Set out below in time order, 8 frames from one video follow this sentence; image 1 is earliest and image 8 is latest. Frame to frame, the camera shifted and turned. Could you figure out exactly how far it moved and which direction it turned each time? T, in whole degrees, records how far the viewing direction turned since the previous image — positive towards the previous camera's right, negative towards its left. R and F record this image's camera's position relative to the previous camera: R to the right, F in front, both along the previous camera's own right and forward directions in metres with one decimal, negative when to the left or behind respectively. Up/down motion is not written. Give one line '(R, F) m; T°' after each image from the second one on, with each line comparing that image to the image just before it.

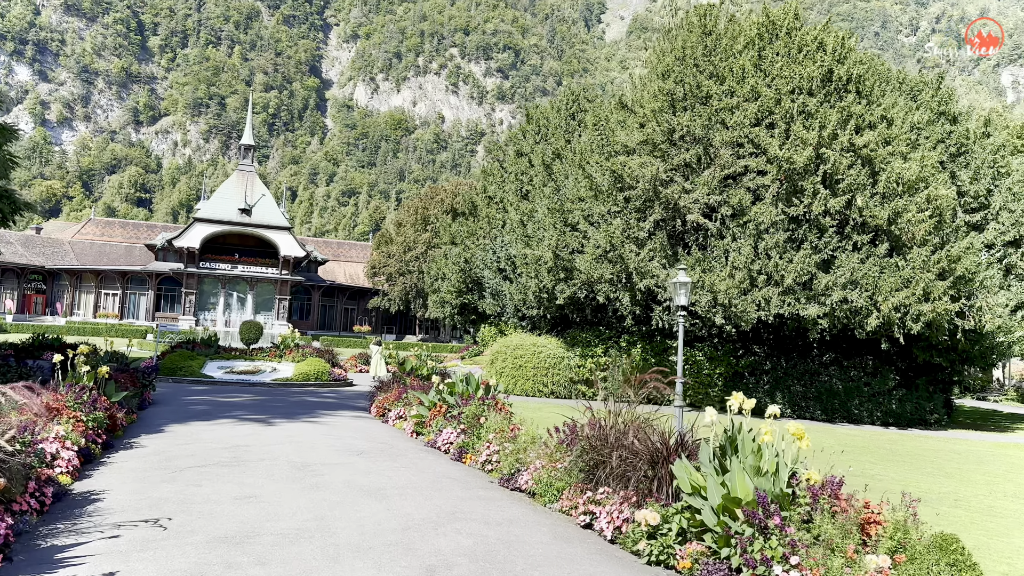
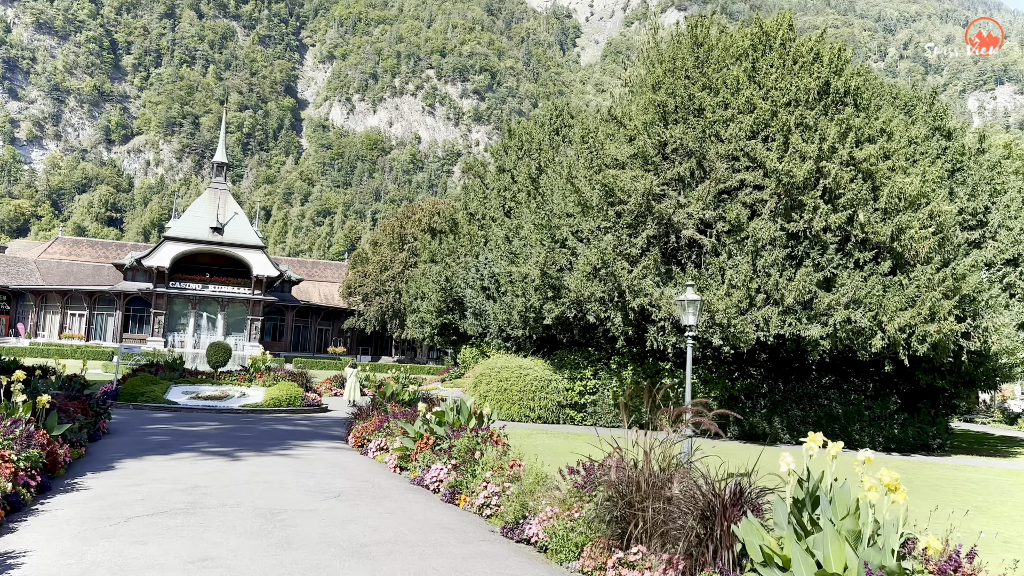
(-0.2, +1.1) m; +2°
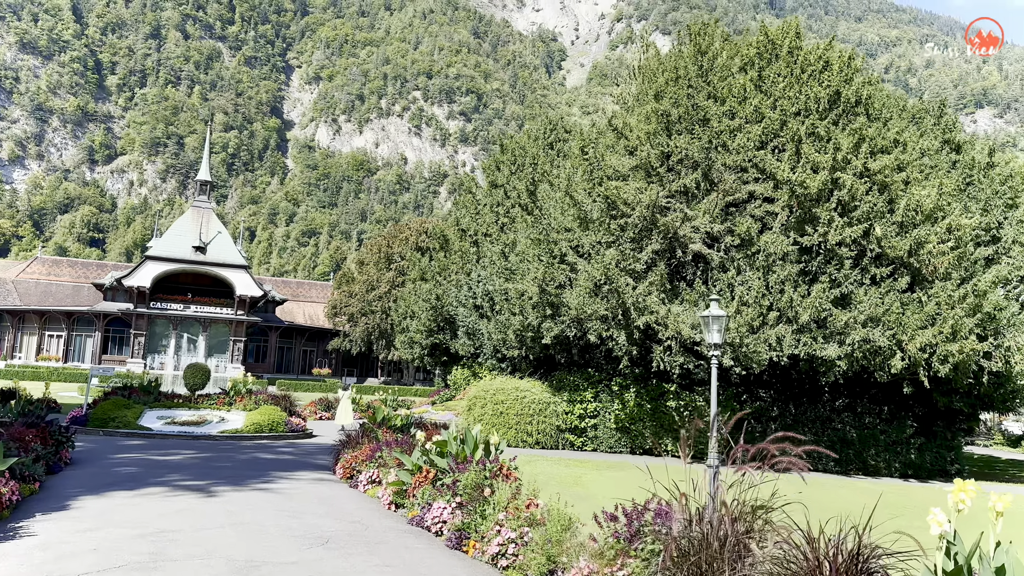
(-0.3, +1.1) m; +1°
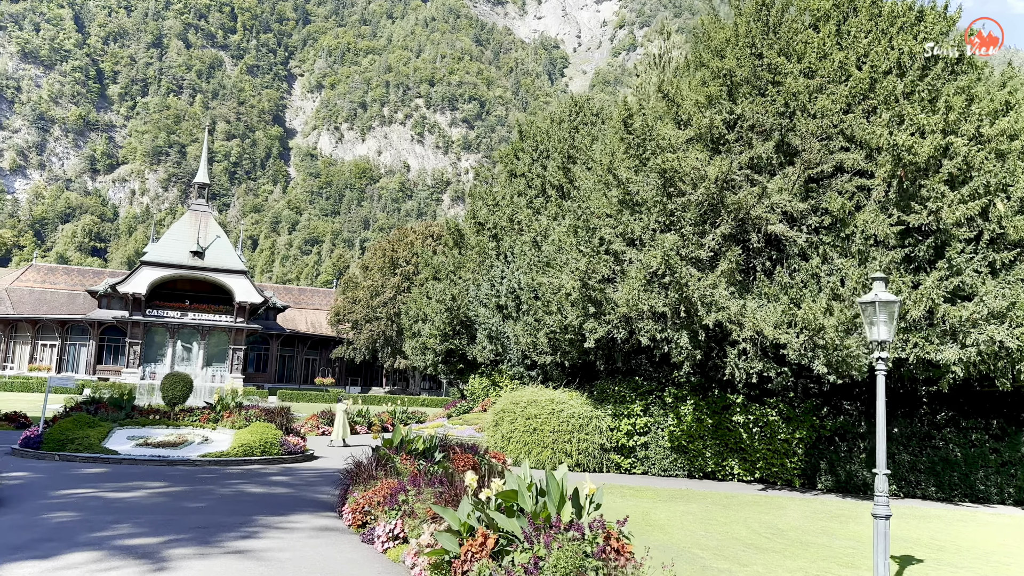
(-0.7, +3.0) m; 0°
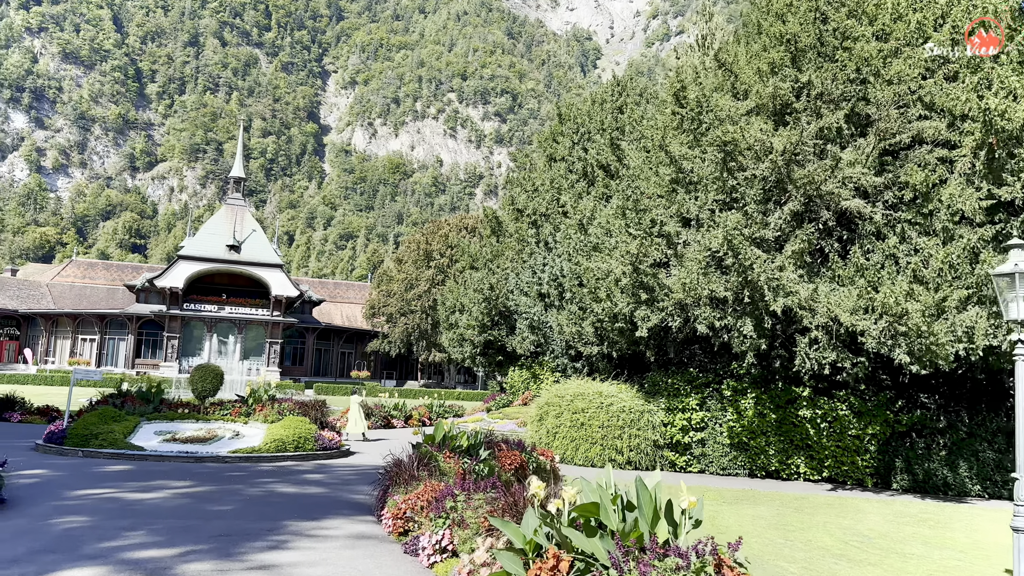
(-0.2, +1.1) m; -2°
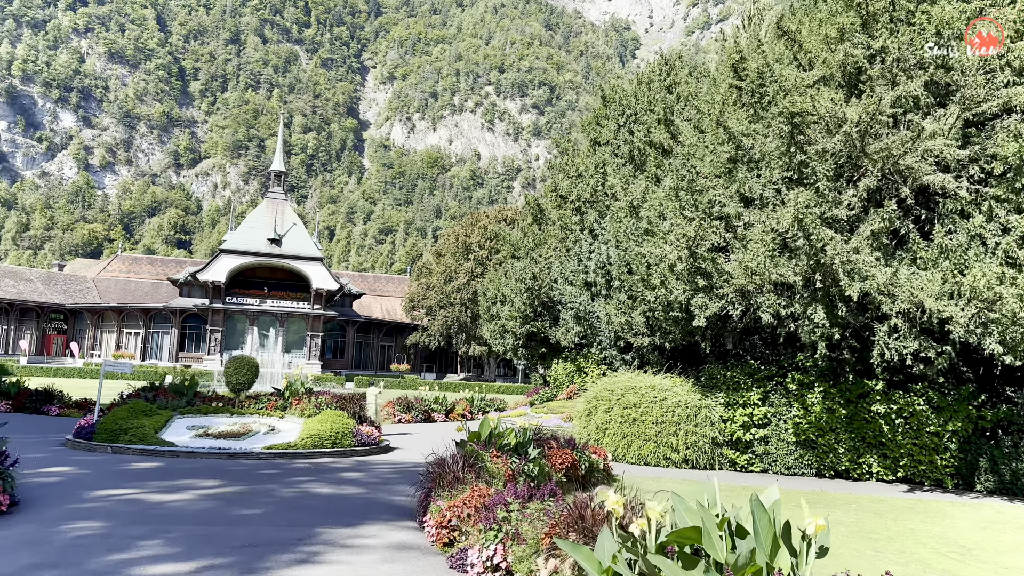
(-0.2, +0.9) m; -3°
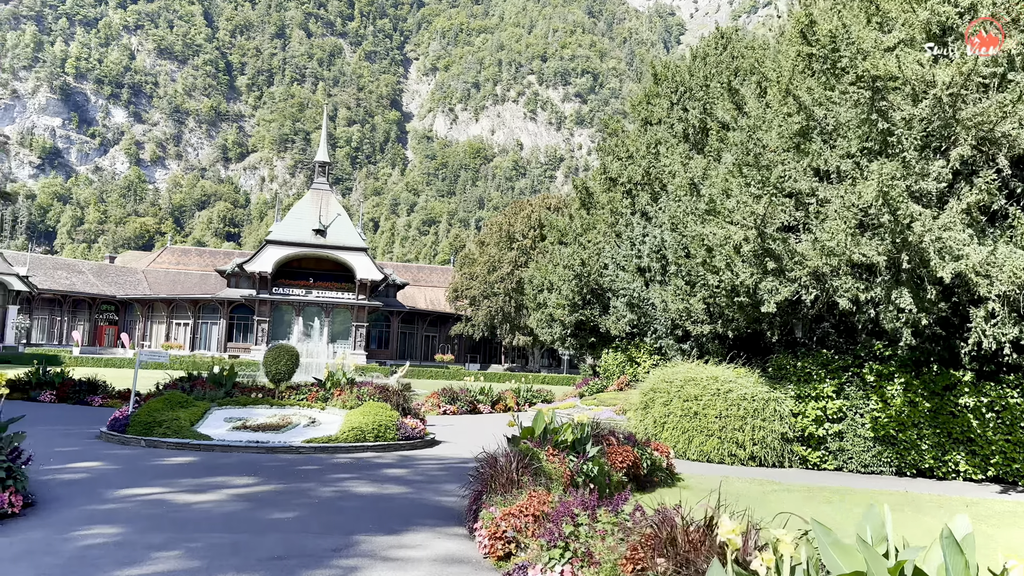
(-0.1, +0.9) m; -3°
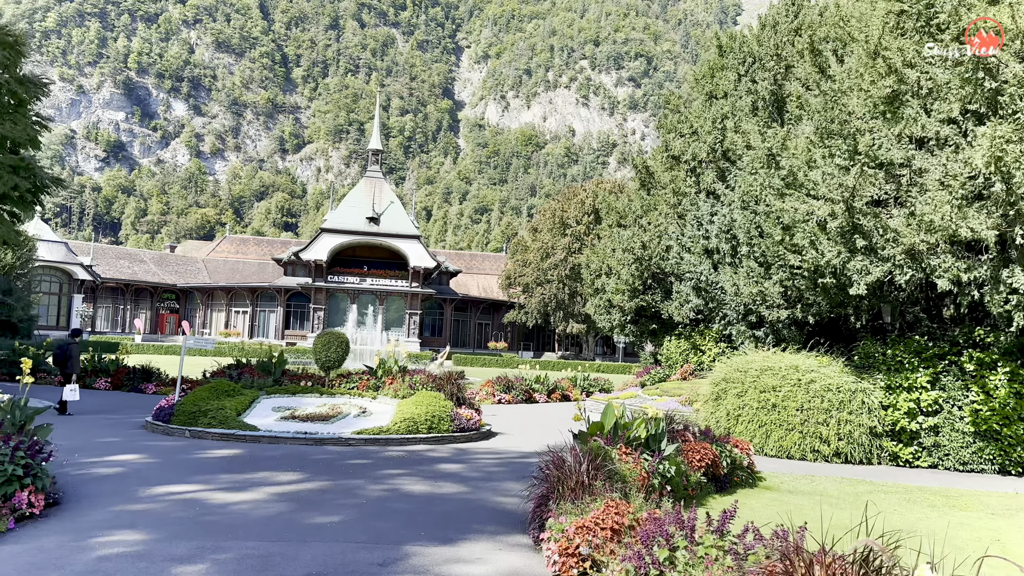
(-0.1, +0.9) m; -4°
